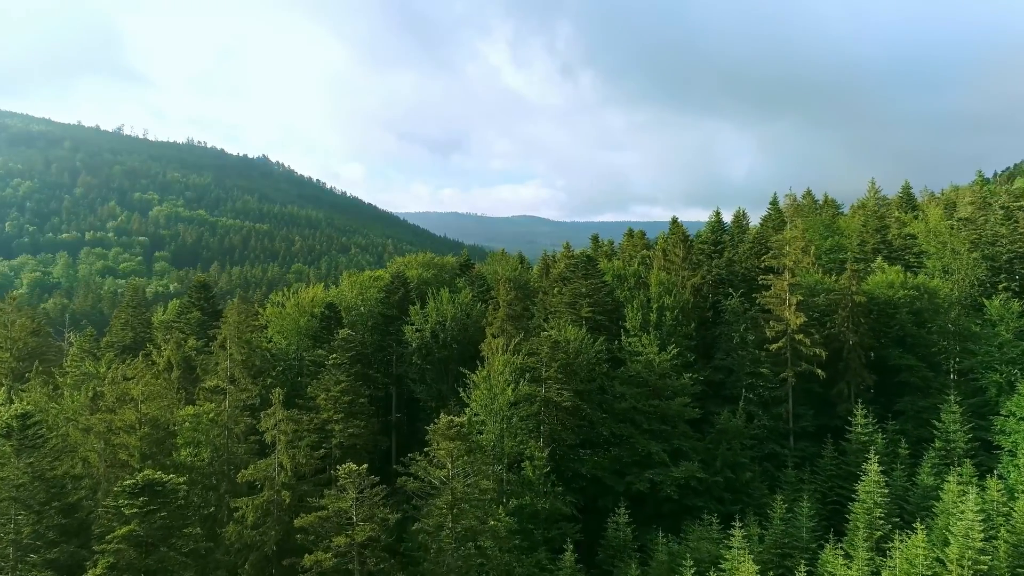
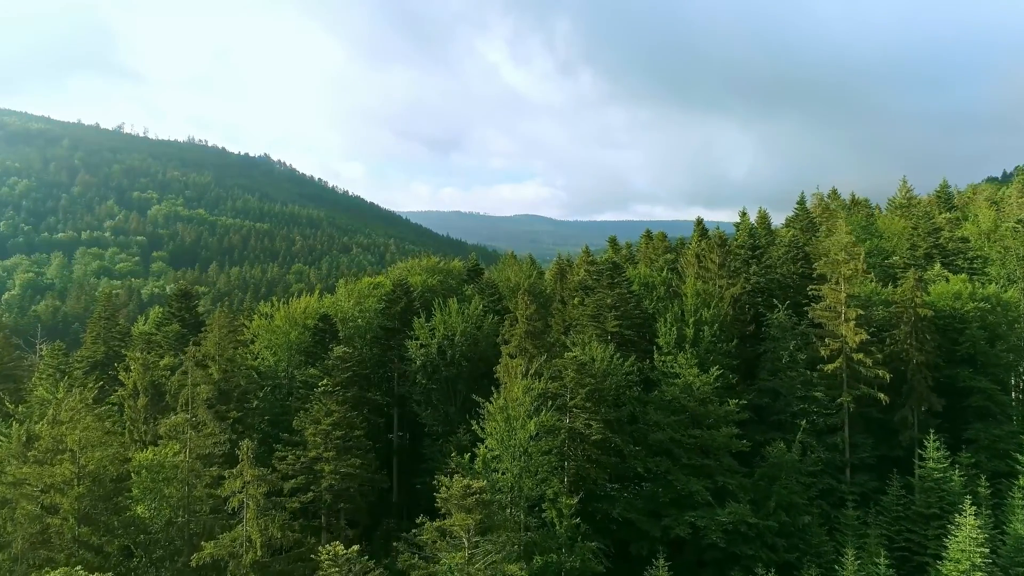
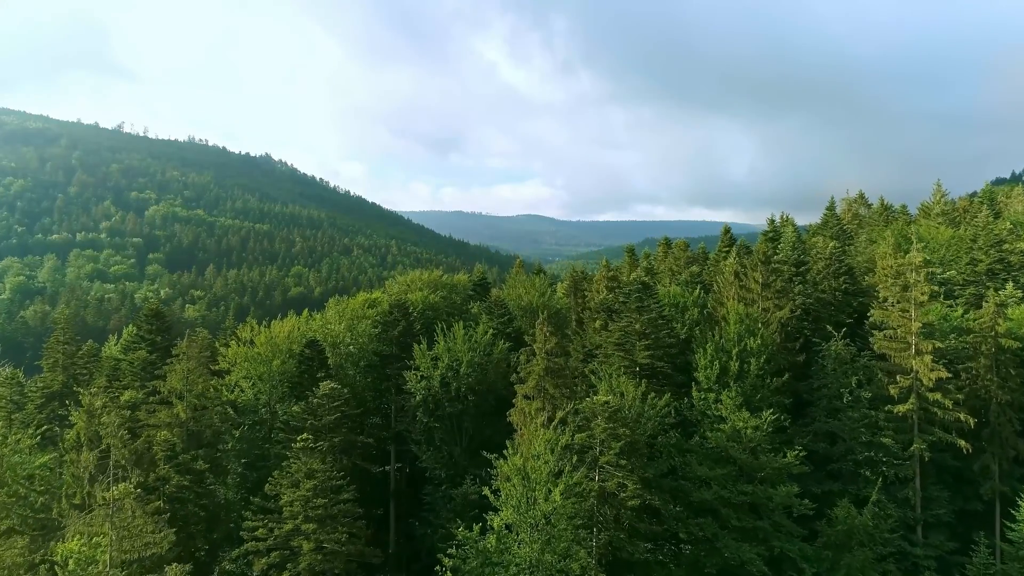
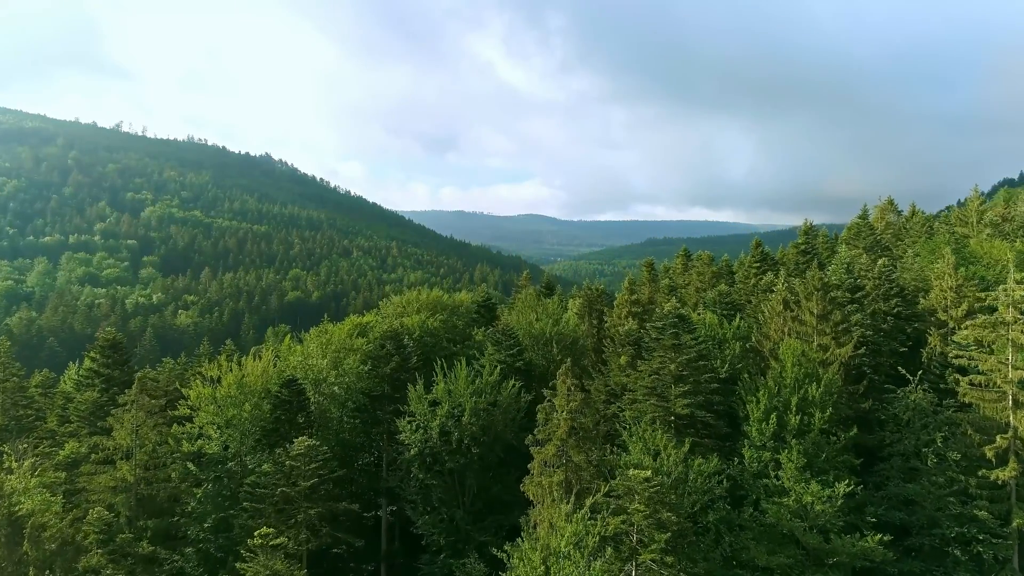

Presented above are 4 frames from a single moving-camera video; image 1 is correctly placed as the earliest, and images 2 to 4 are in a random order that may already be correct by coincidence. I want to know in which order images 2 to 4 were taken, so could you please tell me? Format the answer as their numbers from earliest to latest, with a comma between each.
2, 3, 4
